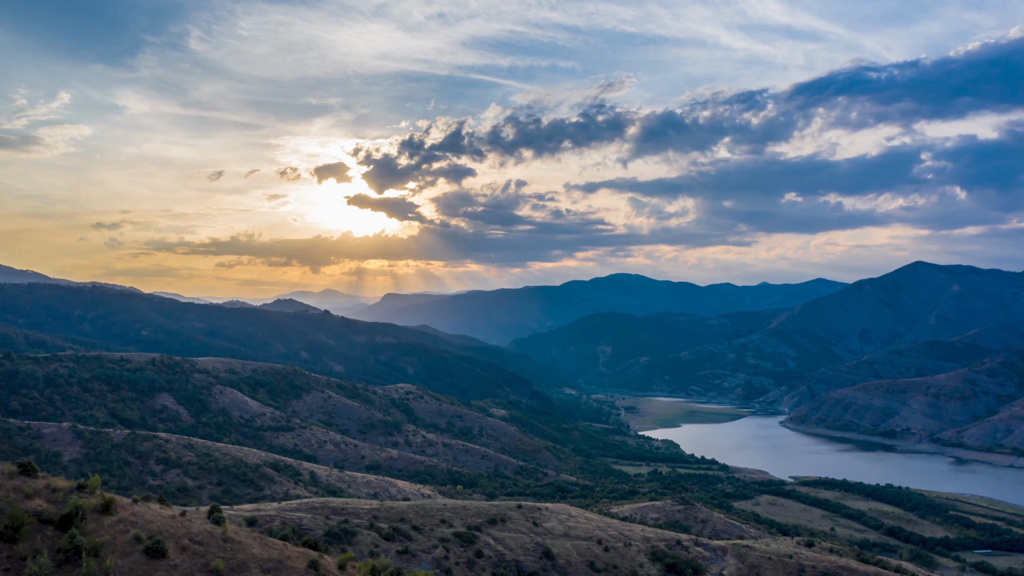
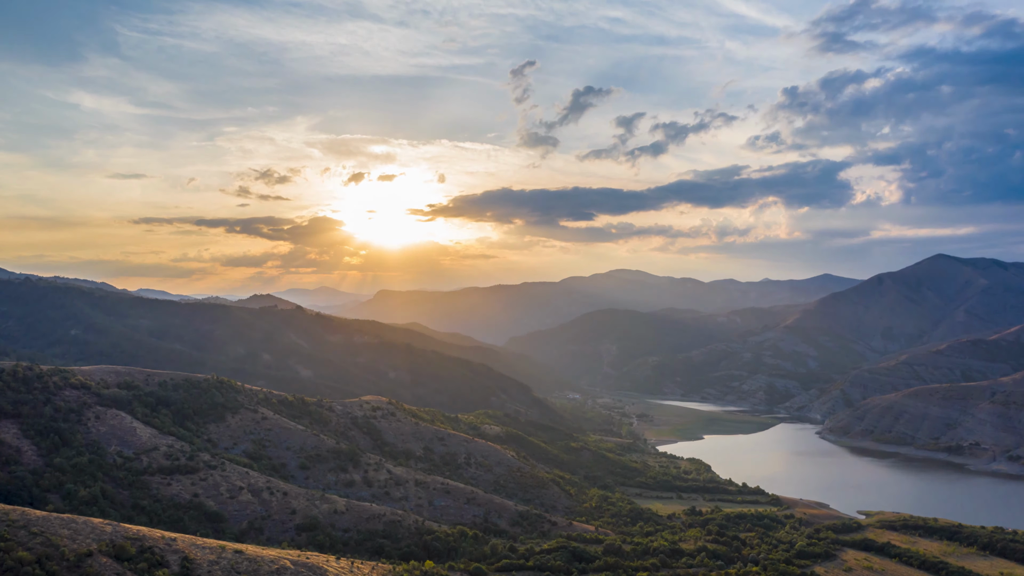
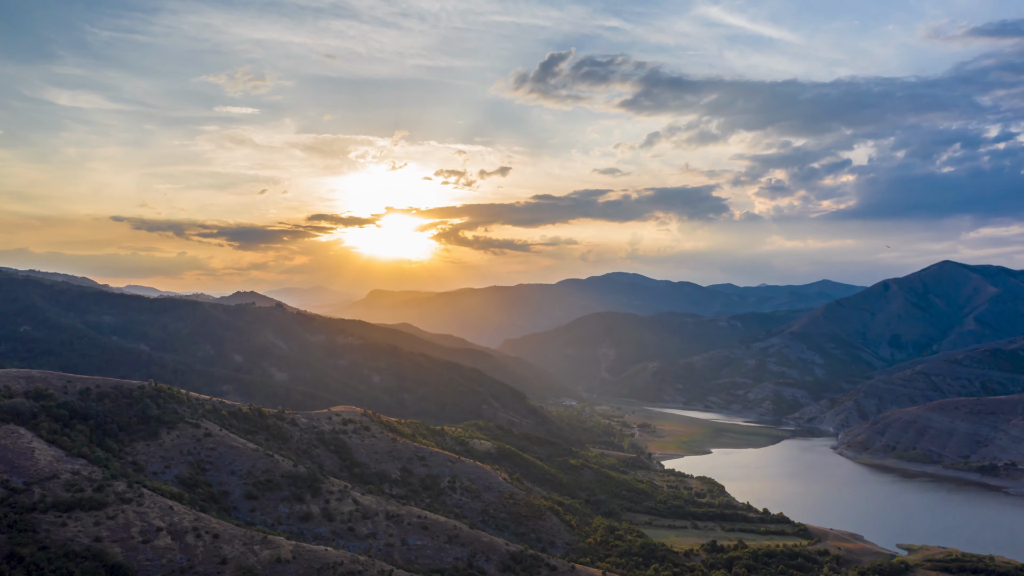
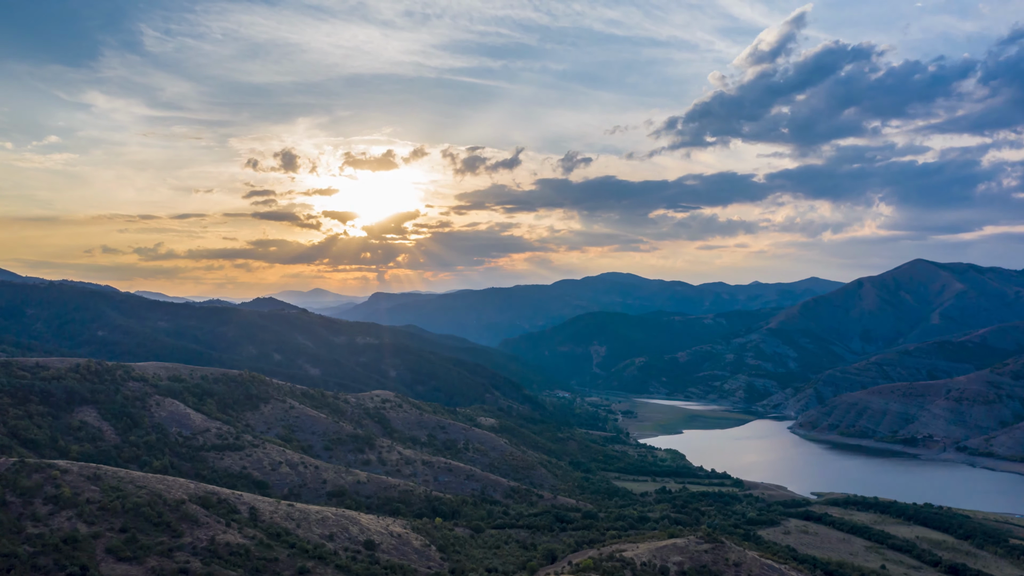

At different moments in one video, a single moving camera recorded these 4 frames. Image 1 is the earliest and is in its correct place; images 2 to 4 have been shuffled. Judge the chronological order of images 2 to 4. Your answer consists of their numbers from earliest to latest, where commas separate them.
4, 2, 3
